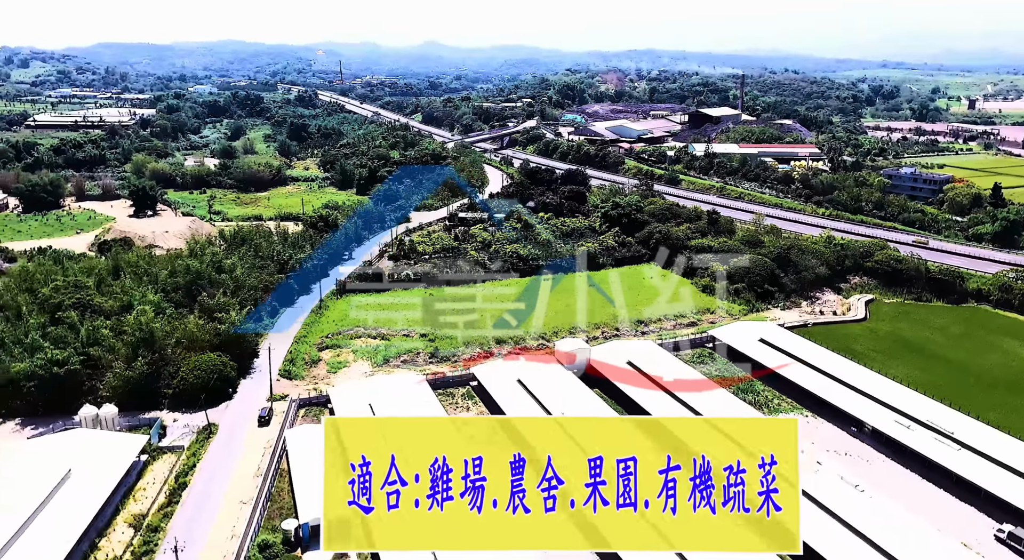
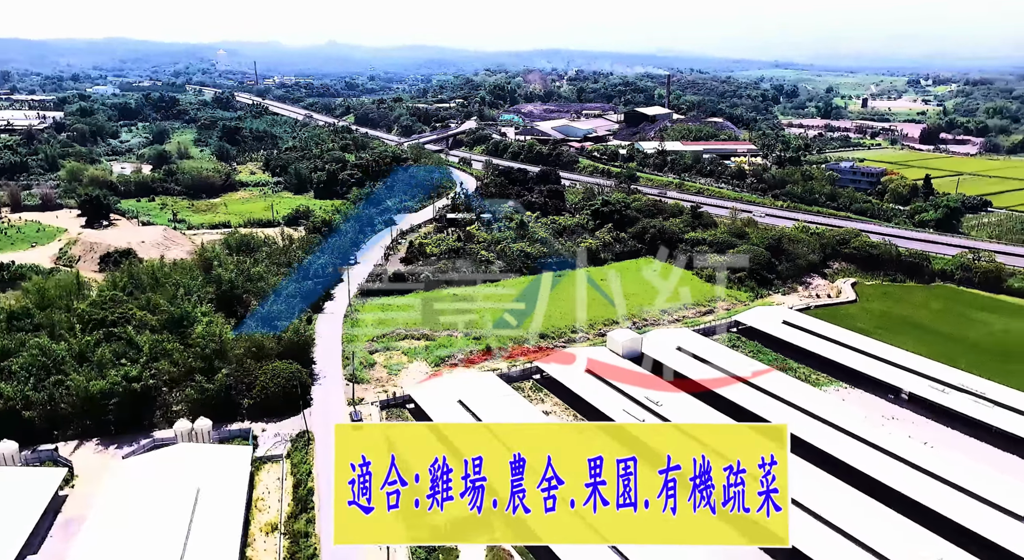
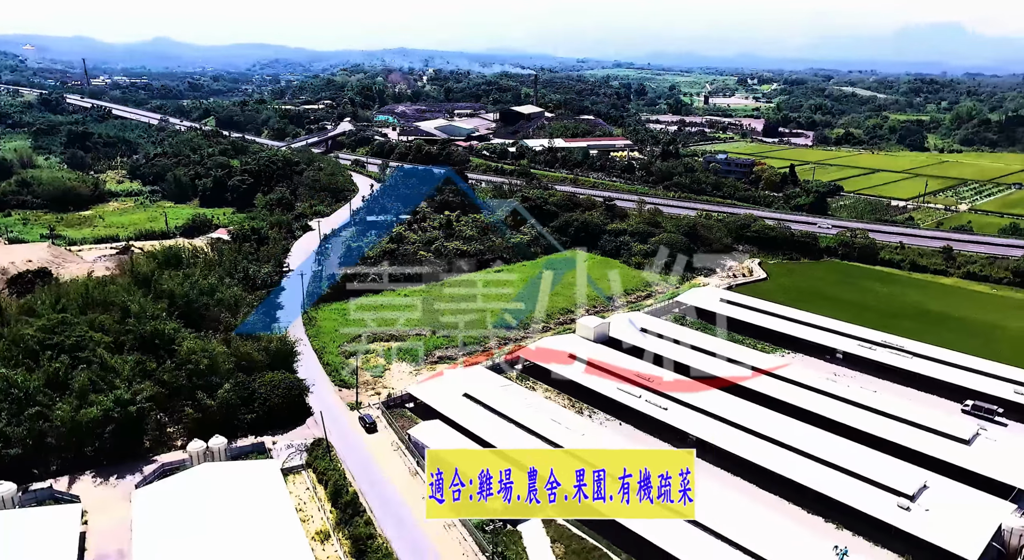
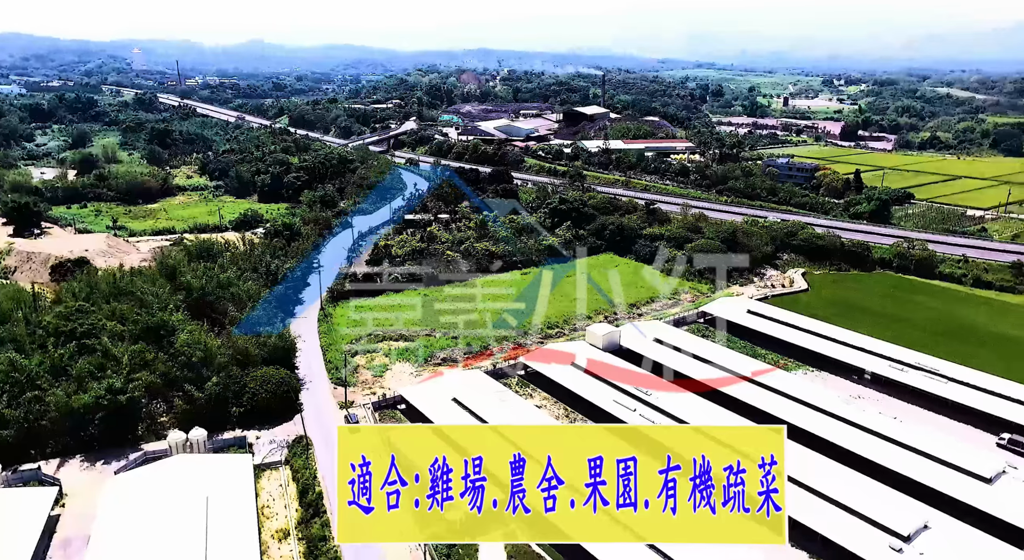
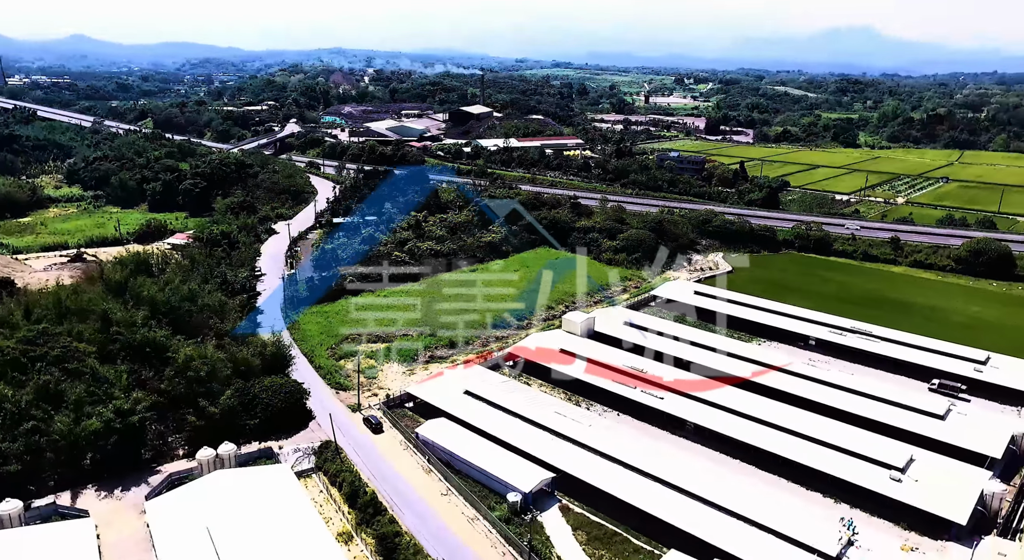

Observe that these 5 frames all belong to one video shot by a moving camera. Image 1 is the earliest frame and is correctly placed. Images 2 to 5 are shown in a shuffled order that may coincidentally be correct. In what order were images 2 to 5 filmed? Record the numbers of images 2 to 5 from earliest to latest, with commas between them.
2, 4, 3, 5
